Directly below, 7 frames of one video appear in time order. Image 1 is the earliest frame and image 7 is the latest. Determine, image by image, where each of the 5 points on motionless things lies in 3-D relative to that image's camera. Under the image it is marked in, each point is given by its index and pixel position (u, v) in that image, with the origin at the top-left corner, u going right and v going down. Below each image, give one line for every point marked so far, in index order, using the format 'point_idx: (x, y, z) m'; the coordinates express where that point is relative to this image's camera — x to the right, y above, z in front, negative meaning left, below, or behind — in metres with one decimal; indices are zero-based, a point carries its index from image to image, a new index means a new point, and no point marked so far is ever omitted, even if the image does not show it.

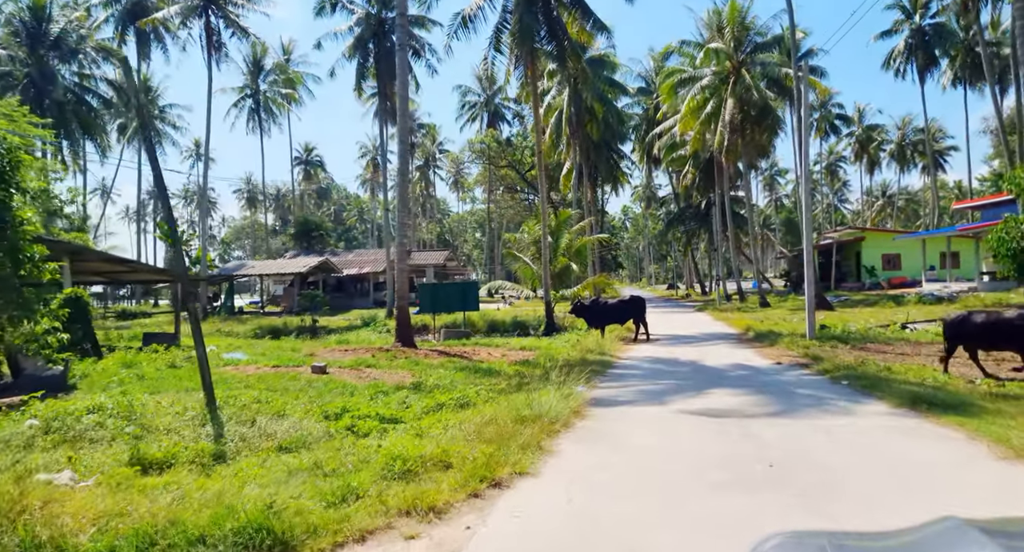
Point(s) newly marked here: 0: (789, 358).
0: (+4.8, -1.4, +13.0) m
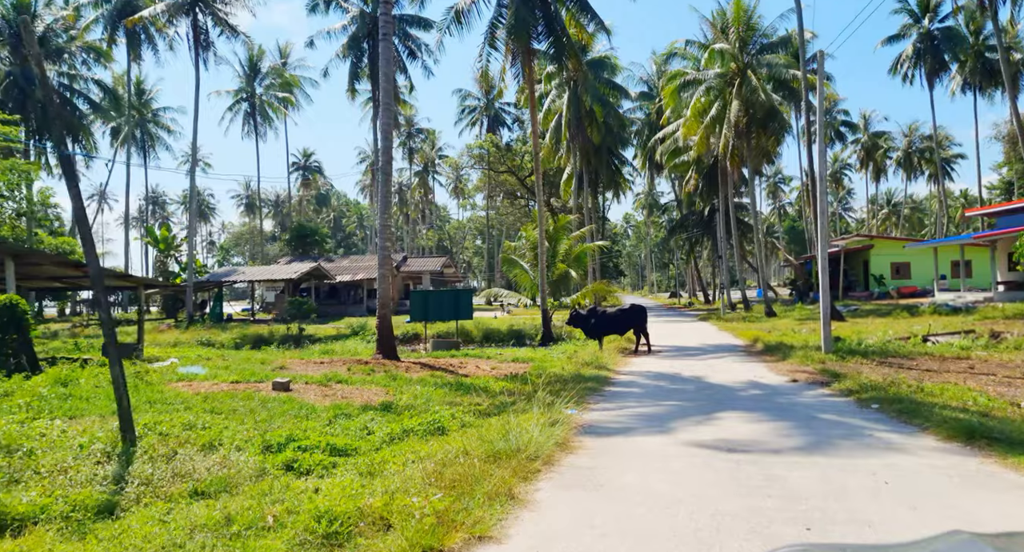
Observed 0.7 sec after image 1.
0: (+4.6, -1.5, +11.8) m
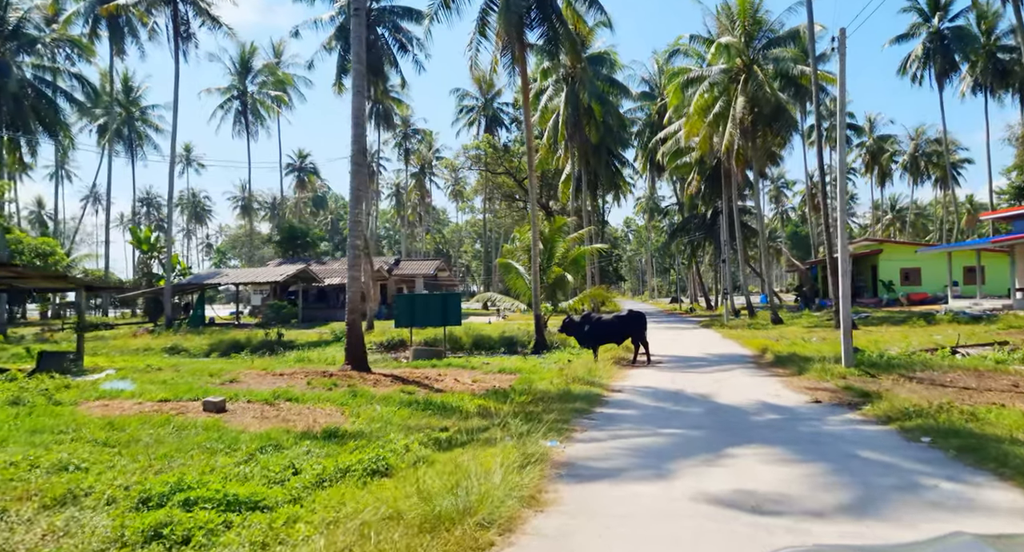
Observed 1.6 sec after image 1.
0: (+4.3, -1.6, +10.2) m
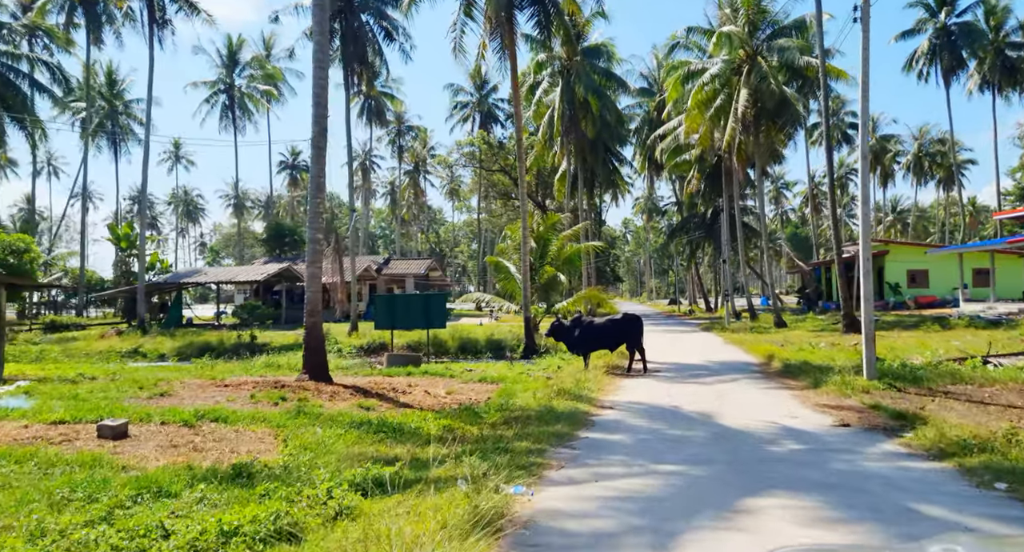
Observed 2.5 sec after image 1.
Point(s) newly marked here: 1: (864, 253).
0: (+3.9, -1.6, +8.7) m
1: (+5.5, +0.4, +11.8) m
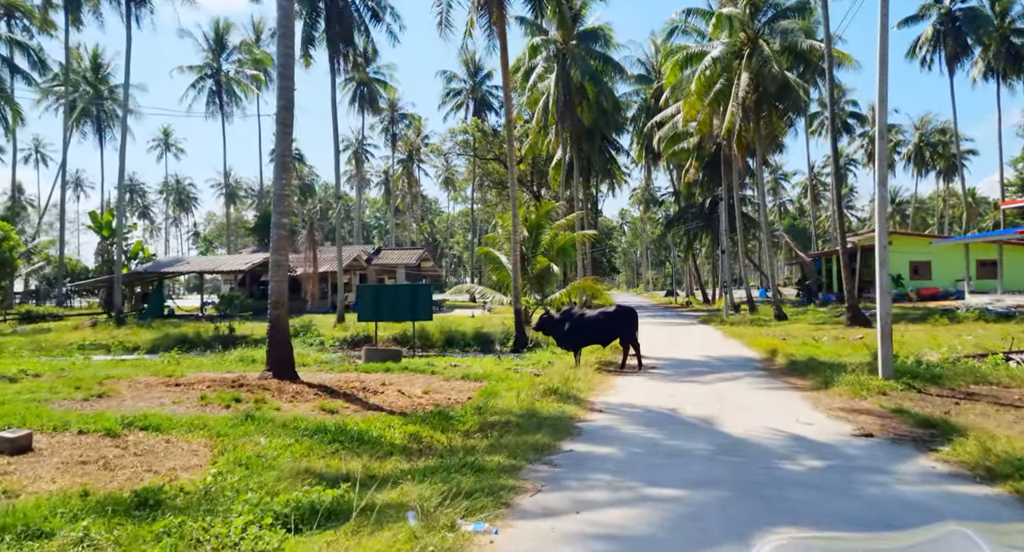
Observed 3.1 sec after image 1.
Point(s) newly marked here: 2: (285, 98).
0: (+3.7, -1.5, +7.7) m
1: (+5.2, +0.5, +10.8) m
2: (-3.3, +2.6, +11.2) m
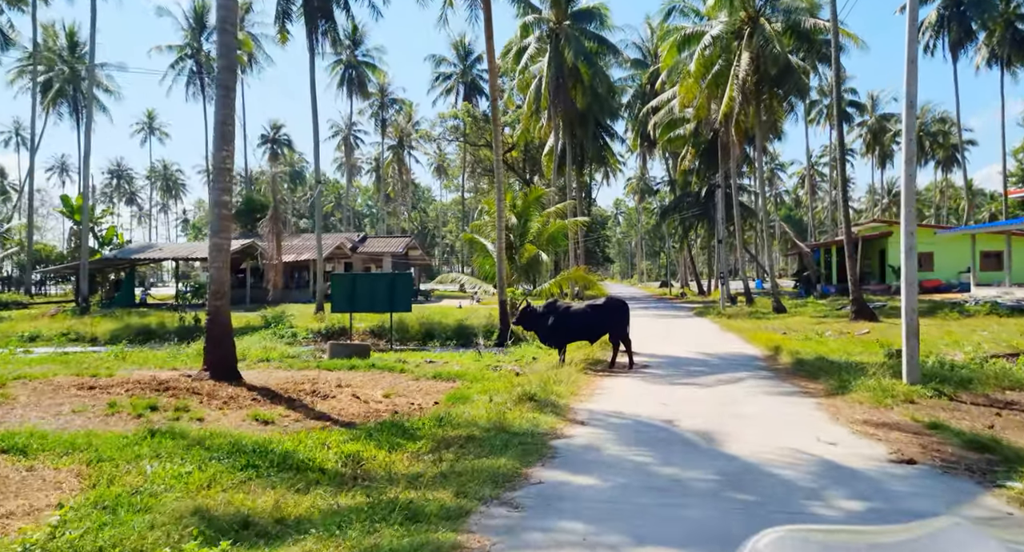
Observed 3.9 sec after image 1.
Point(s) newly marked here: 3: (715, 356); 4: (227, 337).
0: (+3.4, -1.4, +6.4) m
1: (+4.9, +0.6, +9.4) m
2: (-3.7, +2.8, +9.7) m
3: (+3.9, -1.5, +14.4) m
4: (-3.7, -0.8, +9.8) m
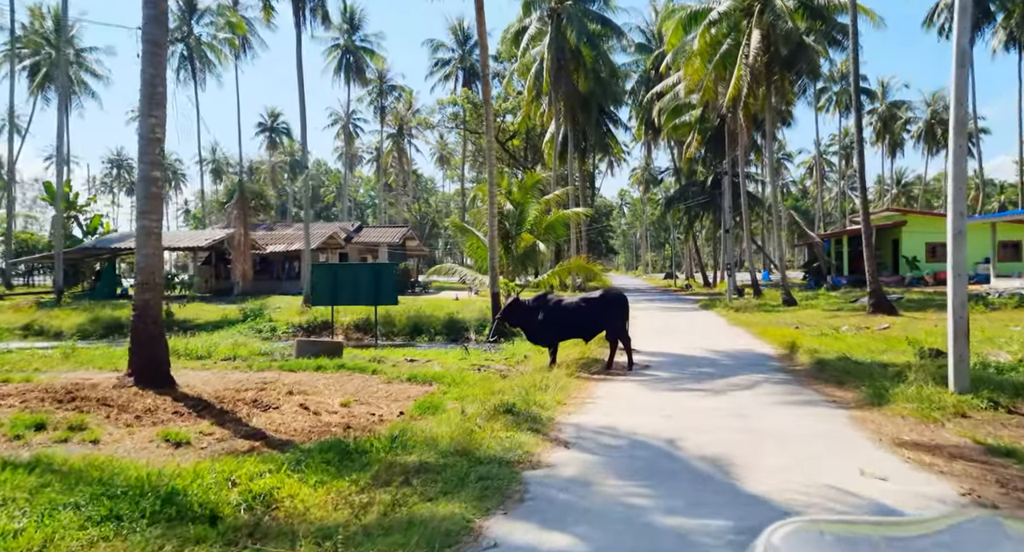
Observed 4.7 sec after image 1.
0: (+3.1, -1.3, +5.0) m
1: (+4.7, +0.7, +8.0) m
2: (-3.9, +2.9, +8.3) m
3: (+3.6, -1.3, +13.0) m
4: (-3.9, -0.7, +8.4) m
